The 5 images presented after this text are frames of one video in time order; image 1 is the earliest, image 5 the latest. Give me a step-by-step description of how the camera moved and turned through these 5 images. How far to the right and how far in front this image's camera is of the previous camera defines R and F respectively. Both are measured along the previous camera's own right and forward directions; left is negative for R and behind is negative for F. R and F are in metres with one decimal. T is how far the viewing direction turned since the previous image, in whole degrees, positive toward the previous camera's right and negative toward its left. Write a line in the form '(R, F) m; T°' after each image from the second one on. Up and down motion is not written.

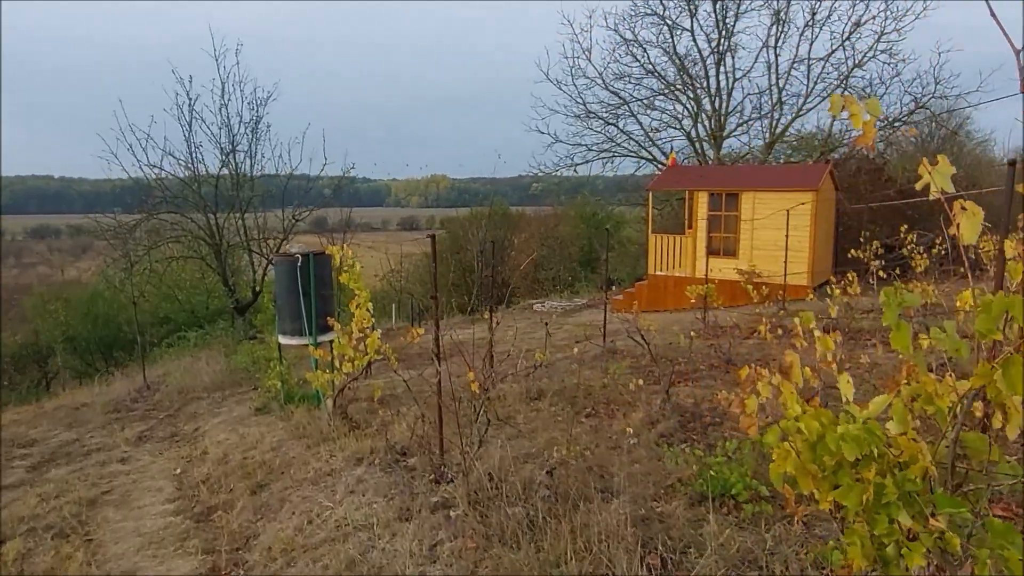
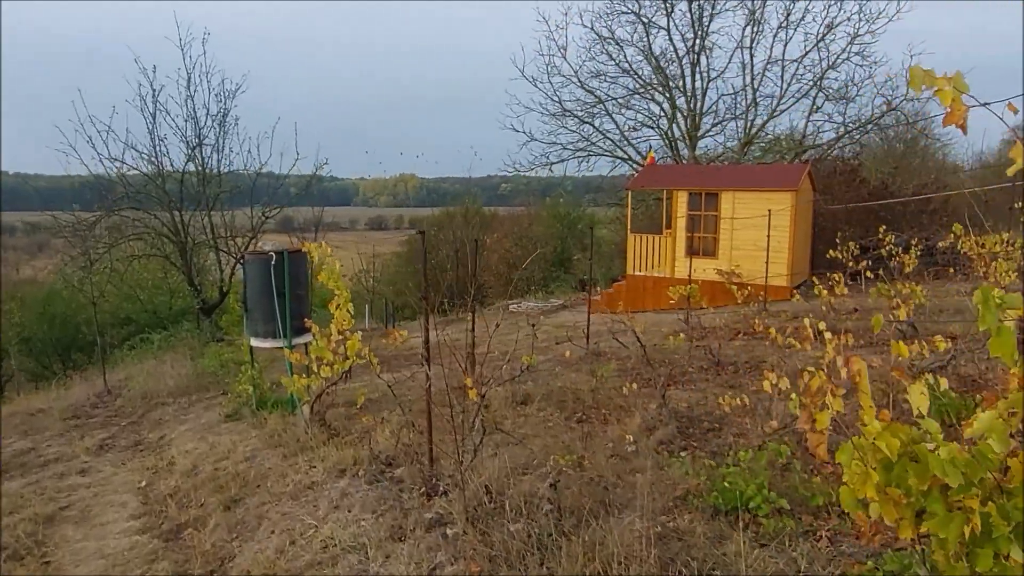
(-0.2, +0.3) m; +3°
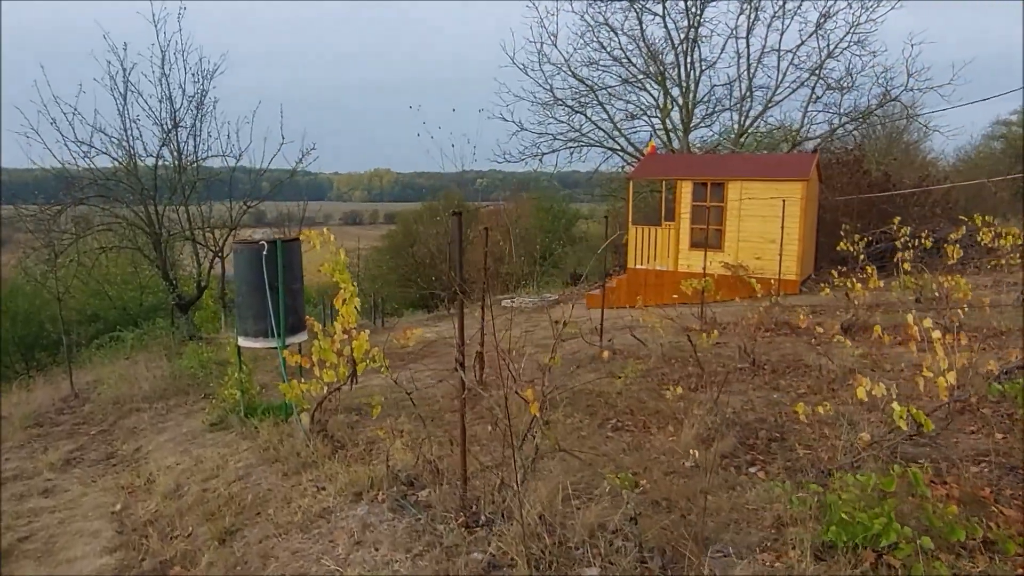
(-0.4, +0.6) m; +2°
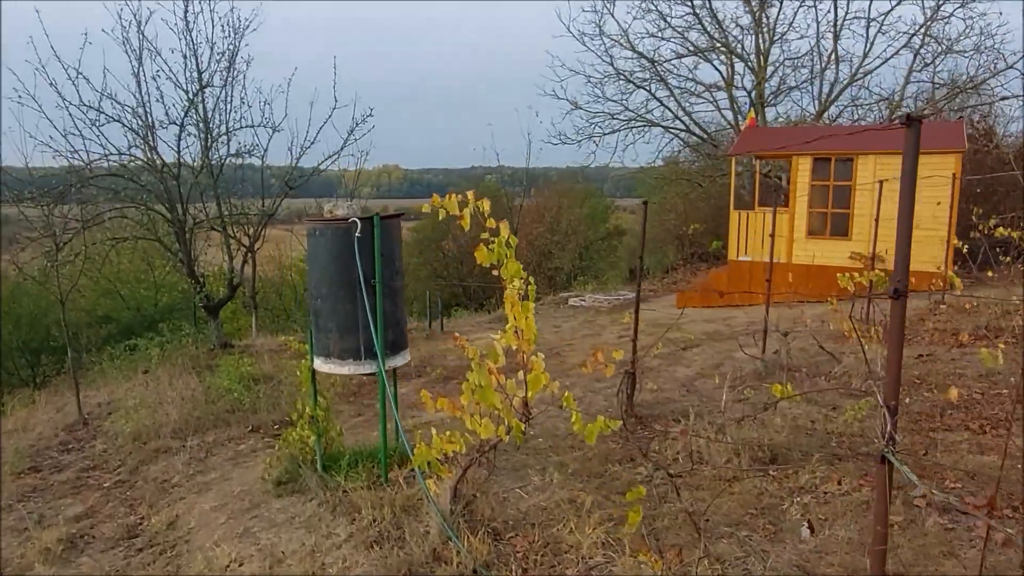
(-1.1, +1.8) m; -1°
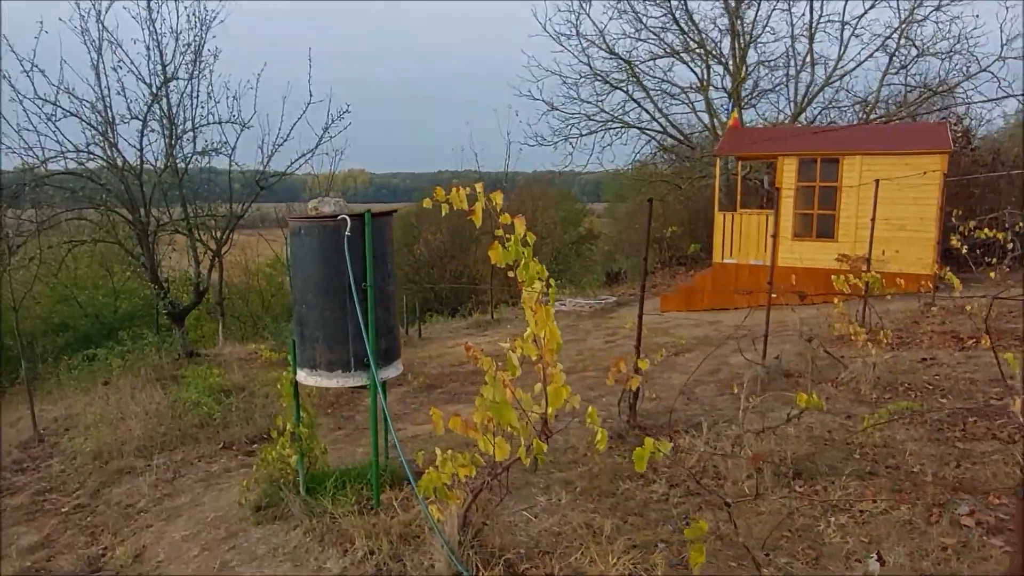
(-0.2, +0.3) m; +3°
